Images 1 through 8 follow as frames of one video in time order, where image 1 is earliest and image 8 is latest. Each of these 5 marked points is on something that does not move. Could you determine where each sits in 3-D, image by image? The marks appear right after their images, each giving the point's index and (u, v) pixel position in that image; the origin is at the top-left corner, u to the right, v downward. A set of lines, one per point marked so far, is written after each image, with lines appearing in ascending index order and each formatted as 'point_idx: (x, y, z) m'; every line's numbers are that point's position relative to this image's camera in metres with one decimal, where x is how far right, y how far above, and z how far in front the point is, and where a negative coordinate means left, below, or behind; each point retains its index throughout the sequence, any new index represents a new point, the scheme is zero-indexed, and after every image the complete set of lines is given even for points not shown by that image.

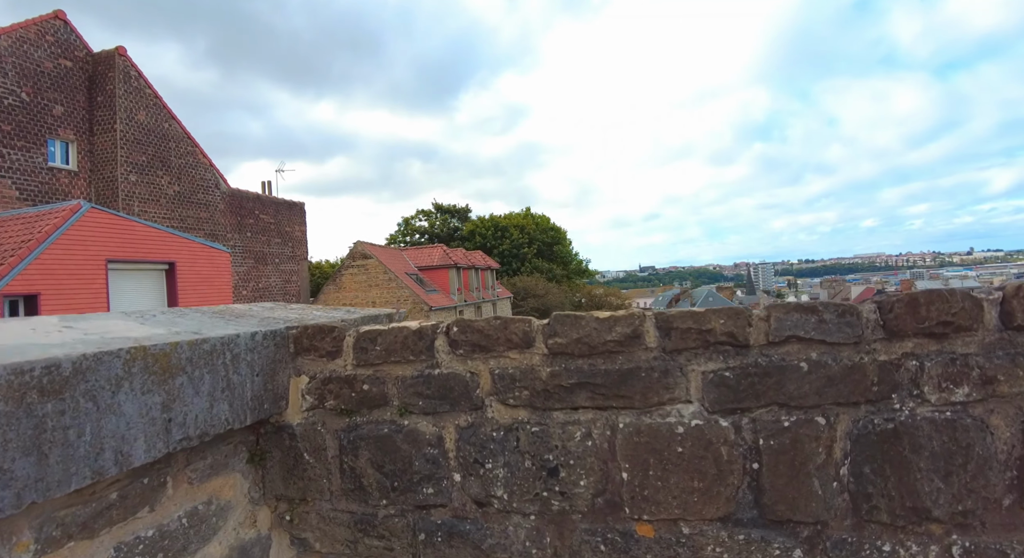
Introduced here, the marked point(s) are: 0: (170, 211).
0: (-11.3, +2.3, +18.6) m
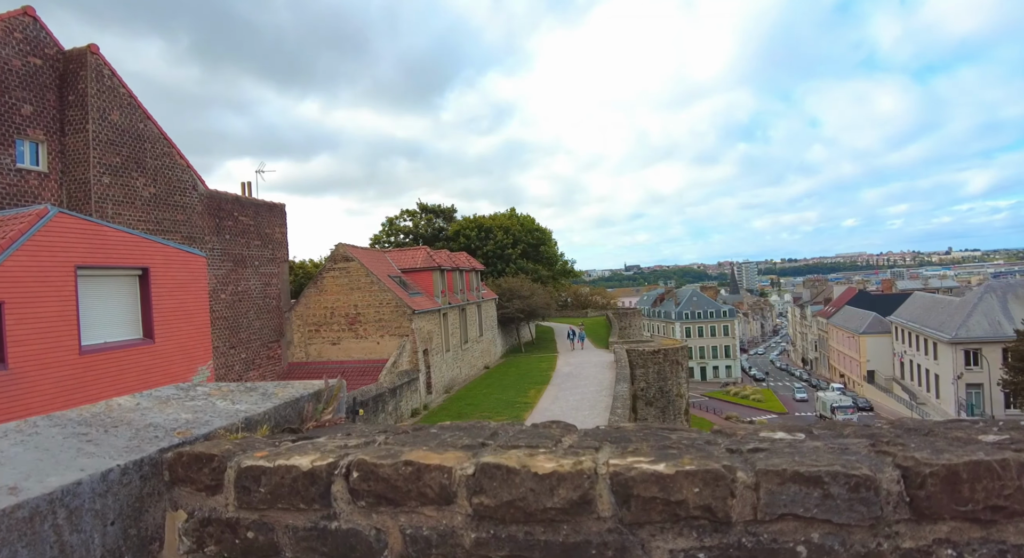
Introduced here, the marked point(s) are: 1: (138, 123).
0: (-11.9, +2.0, +18.0) m
1: (-12.0, +5.0, +17.8) m
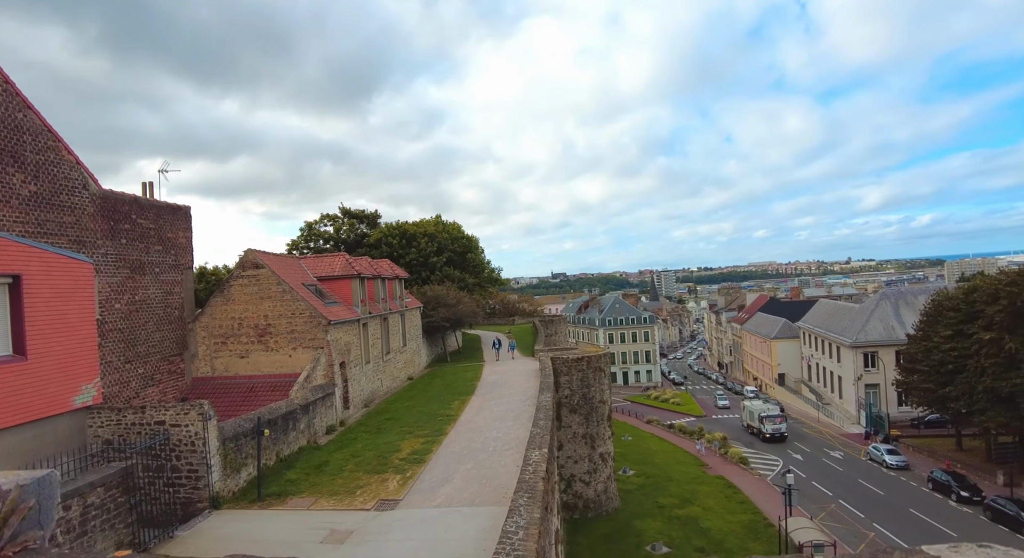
0: (-14.3, +1.8, +15.7) m
1: (-14.3, +4.7, +15.5) m
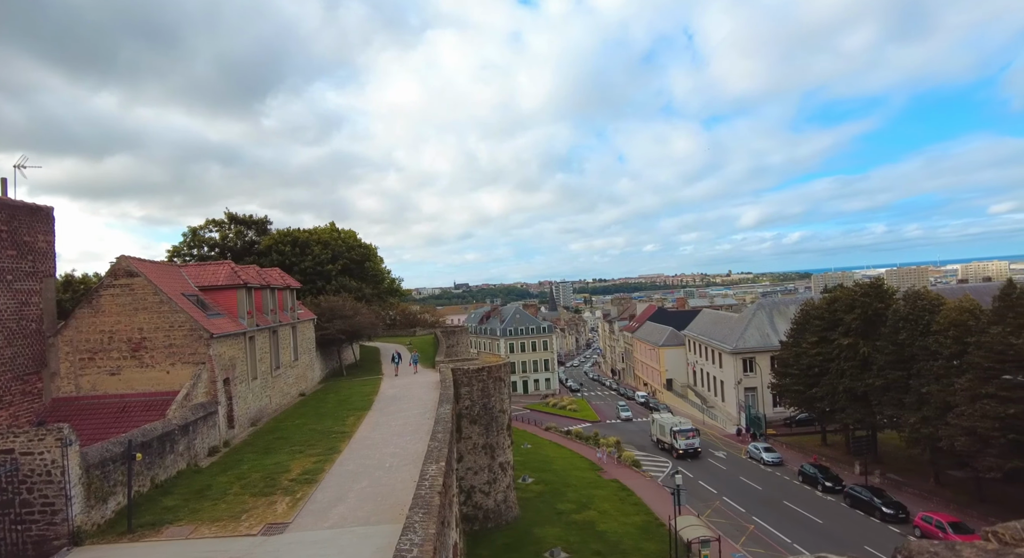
0: (-17.1, +1.6, +13.2) m
1: (-17.0, +4.5, +13.1) m
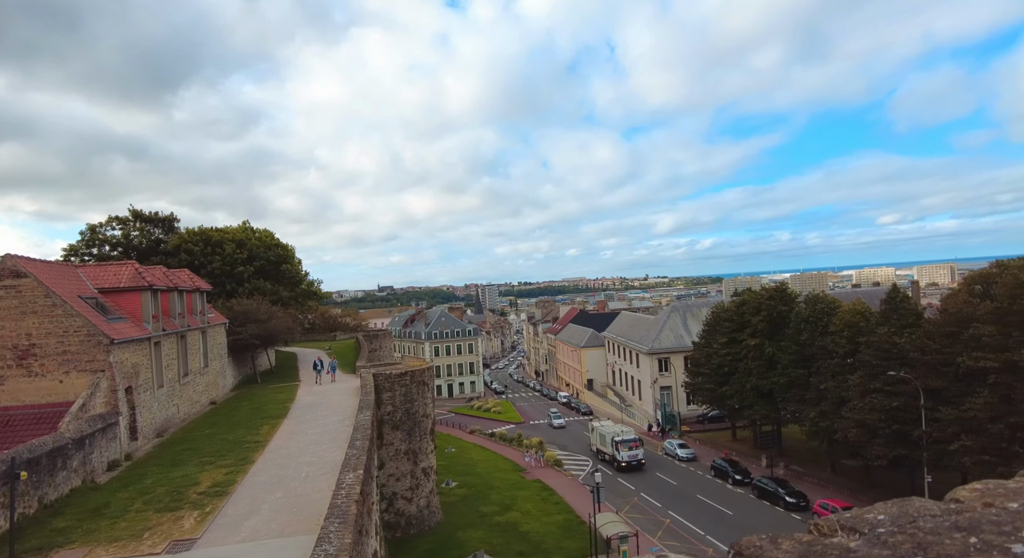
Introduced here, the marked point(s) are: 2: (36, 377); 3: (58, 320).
0: (-18.9, +1.6, +11.2) m
1: (-18.8, +4.5, +11.0) m
2: (-16.6, -3.4, +19.2) m
3: (-15.8, -1.4, +19.2) m
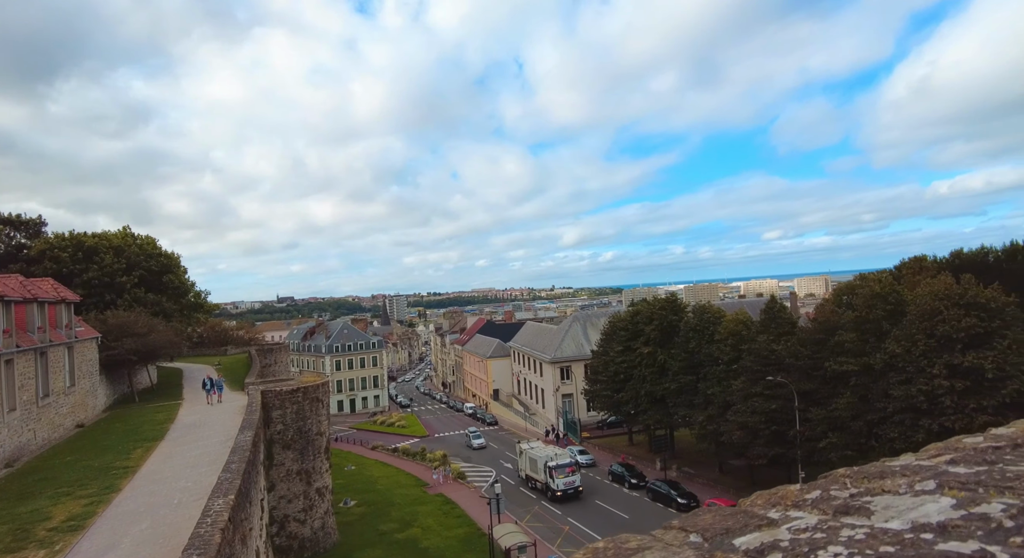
0: (-20.9, +1.4, +8.2) m
1: (-20.8, +4.4, +8.1) m
2: (-19.9, -3.7, +16.4) m
3: (-19.0, -1.7, +16.5) m
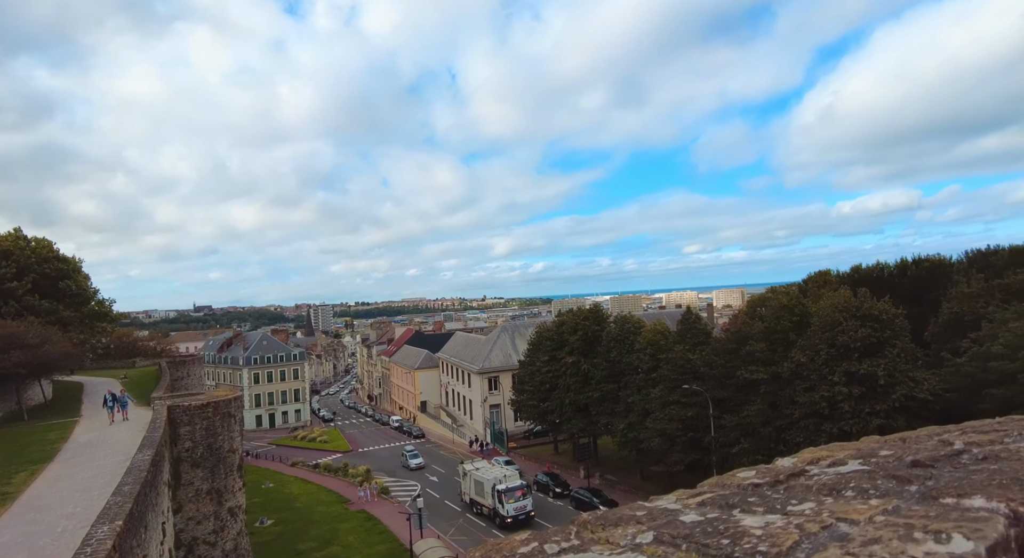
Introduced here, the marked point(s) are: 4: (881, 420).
0: (-22.1, +1.5, +5.8) m
1: (-21.9, +4.4, +5.8) m
2: (-22.0, -3.8, +14.0) m
3: (-21.2, -1.8, +14.3) m
4: (+11.8, -4.6, +17.8) m
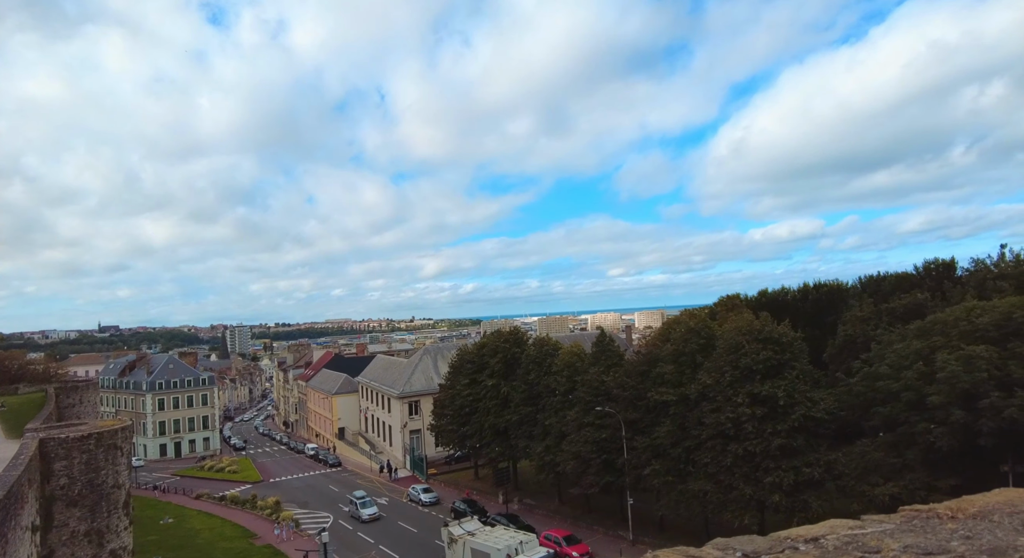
0: (-23.3, +1.4, +3.4) m
1: (-23.2, +4.4, +3.5) m
2: (-24.1, -4.1, +11.3) m
3: (-23.4, -2.2, +11.8) m
4: (+9.1, -5.4, +18.7) m
